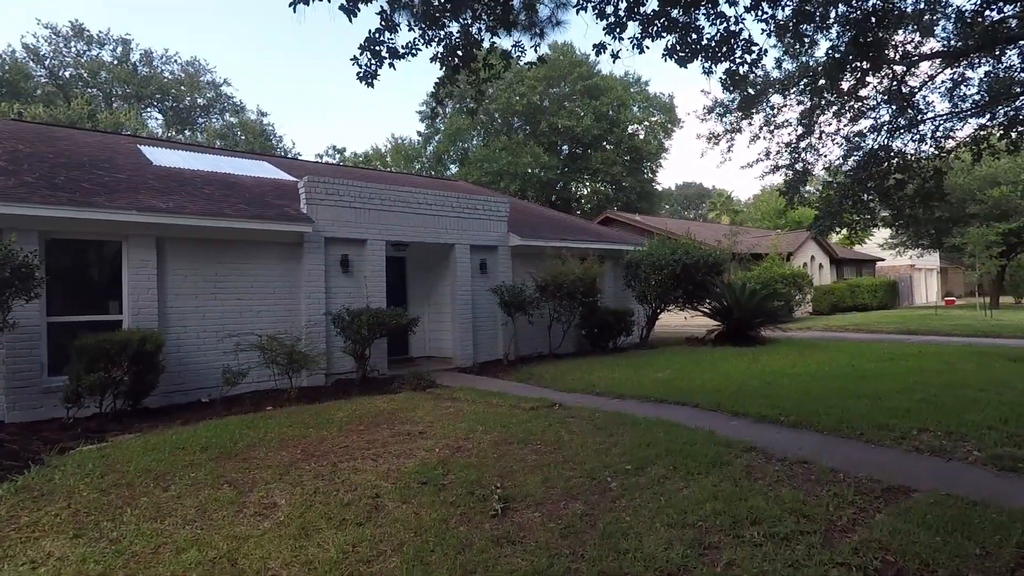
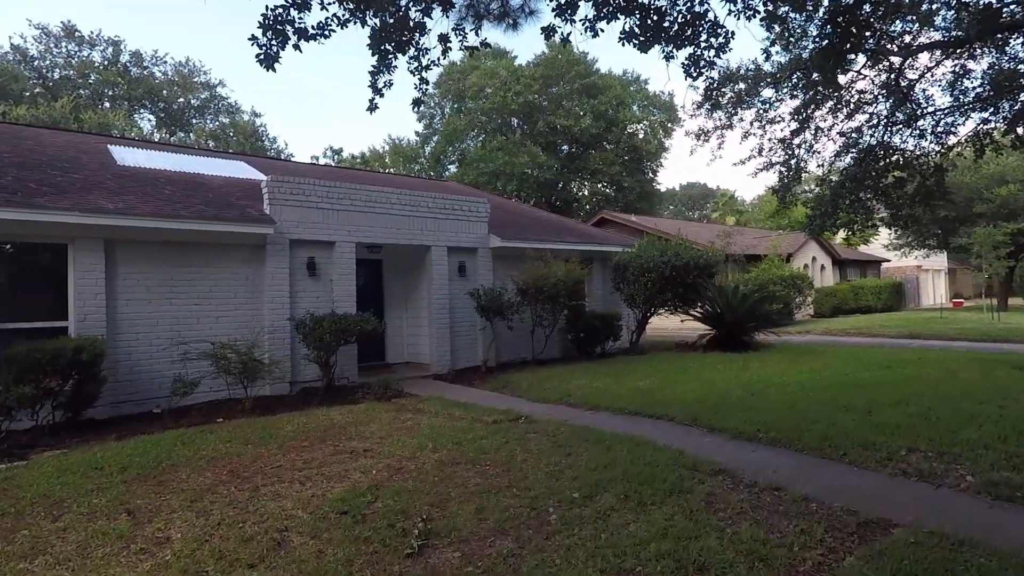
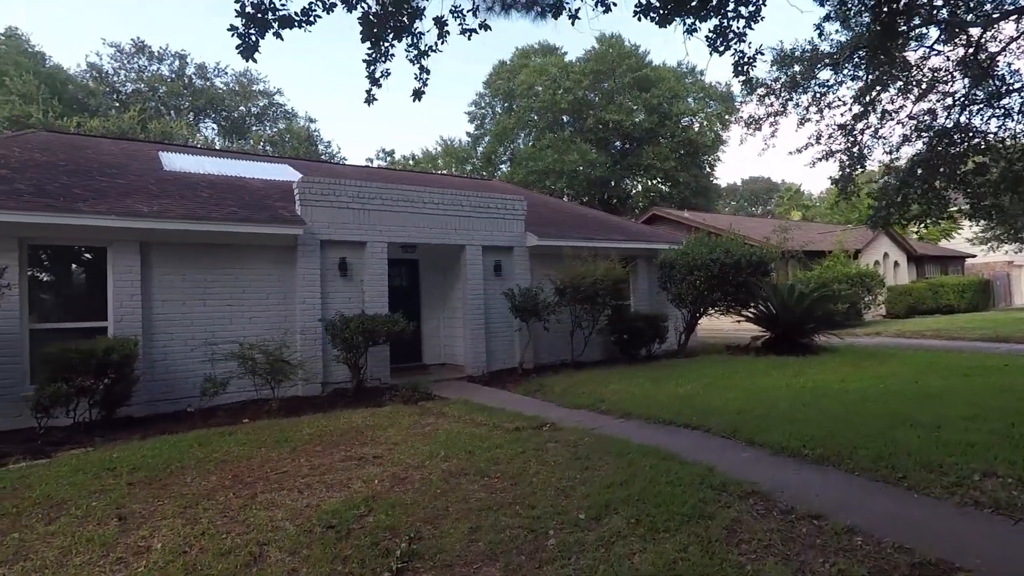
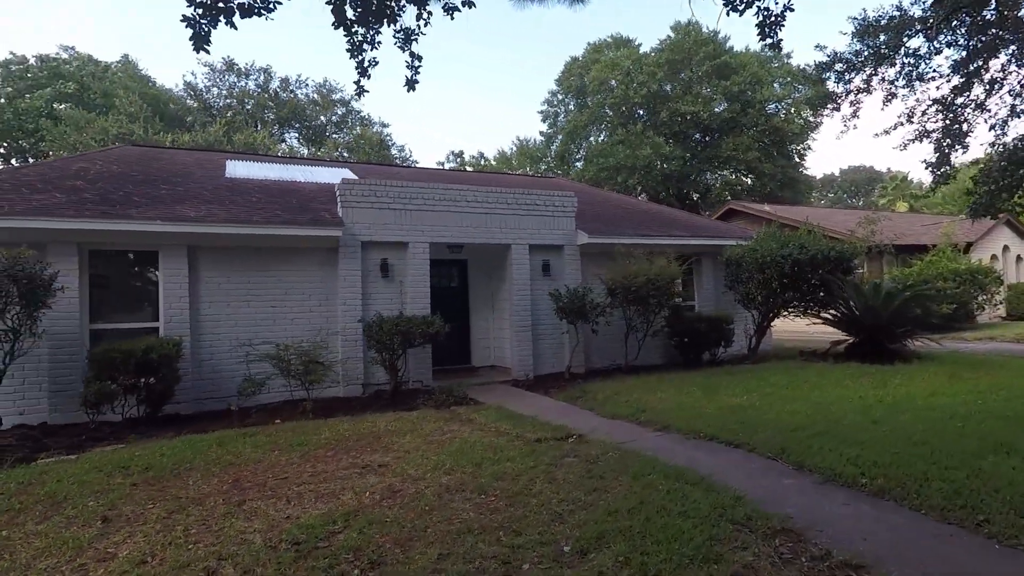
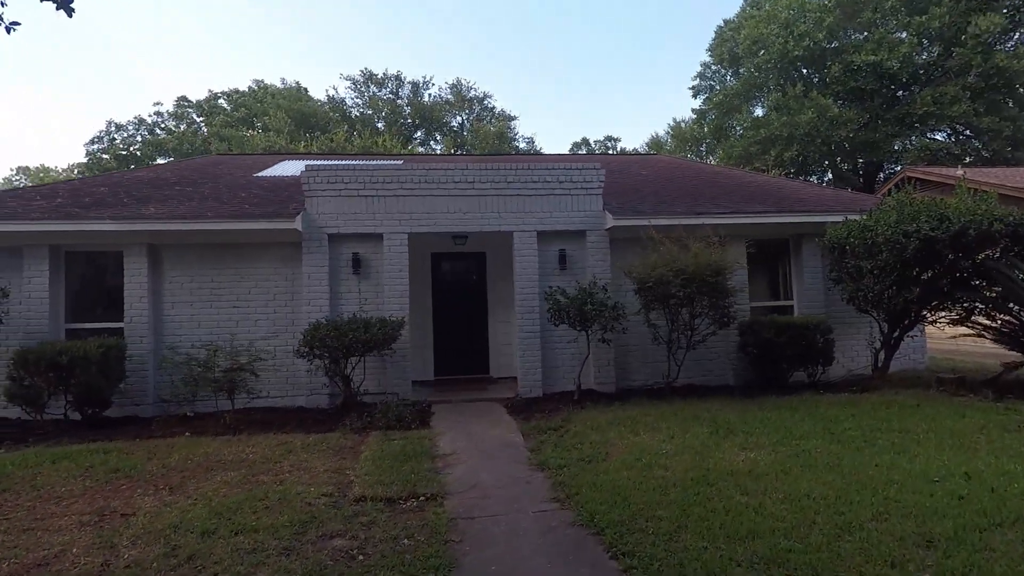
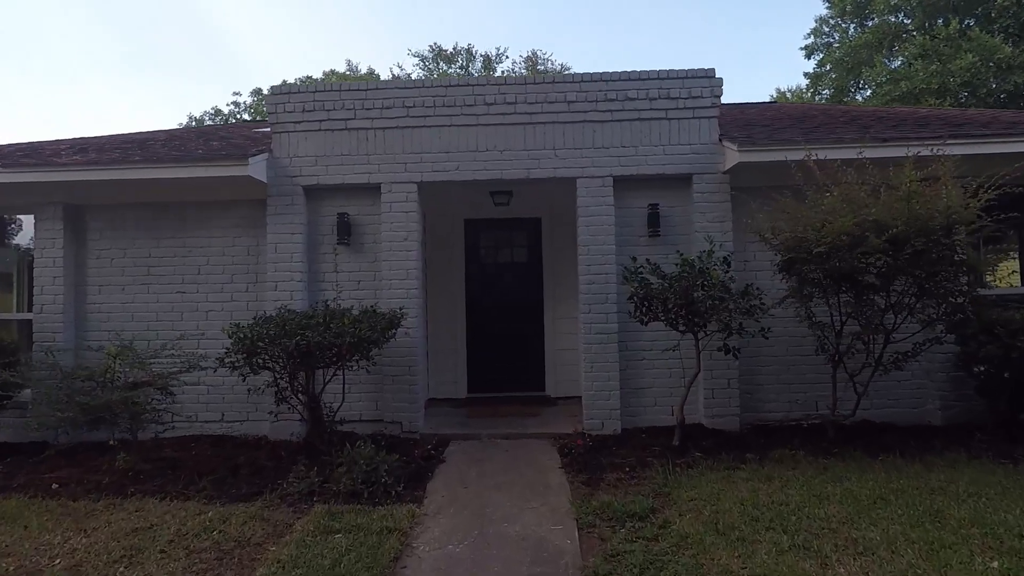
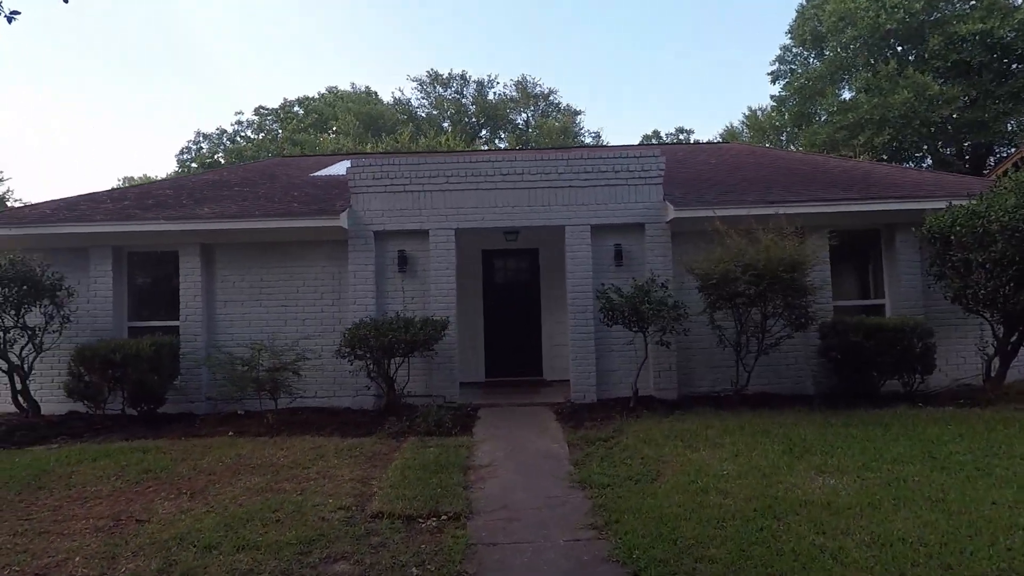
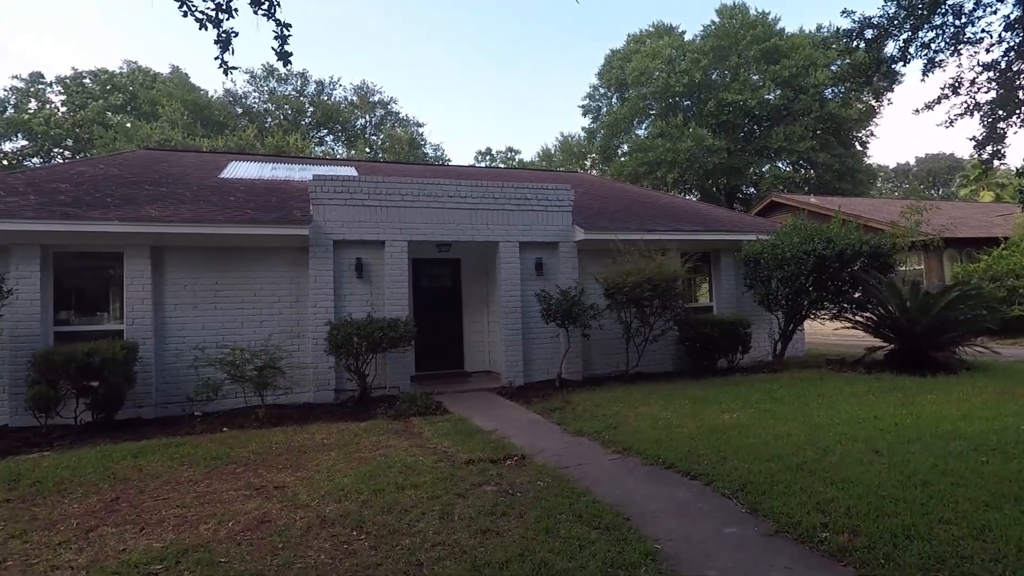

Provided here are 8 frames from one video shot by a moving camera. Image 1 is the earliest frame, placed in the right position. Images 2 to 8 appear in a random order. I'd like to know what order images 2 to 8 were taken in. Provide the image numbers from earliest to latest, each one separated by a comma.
2, 3, 4, 8, 5, 7, 6
